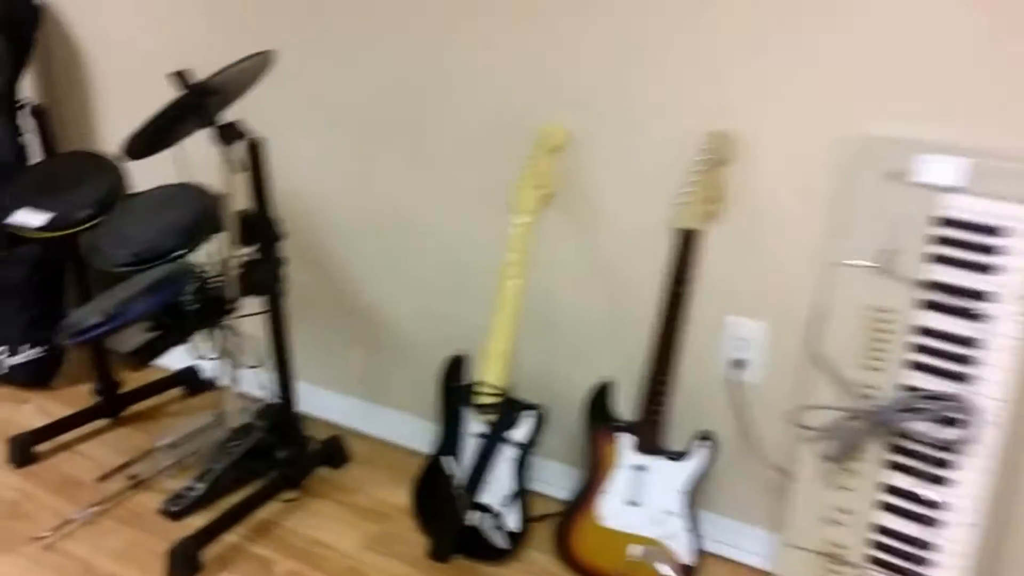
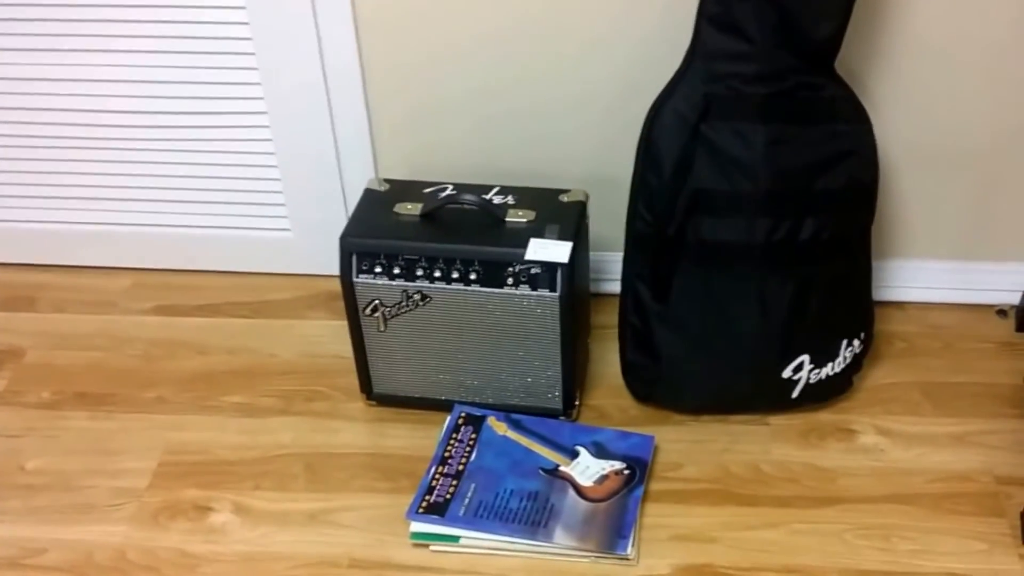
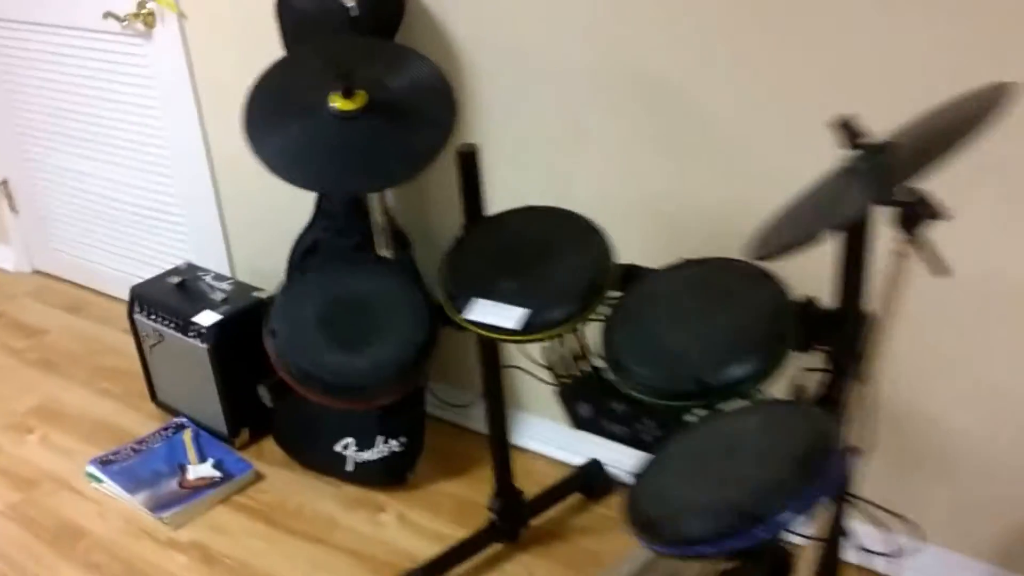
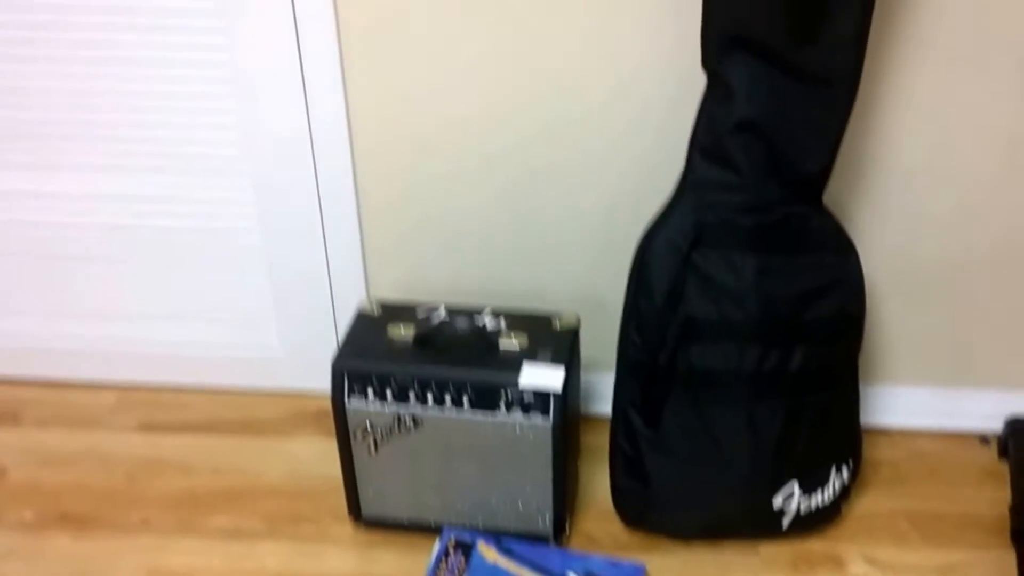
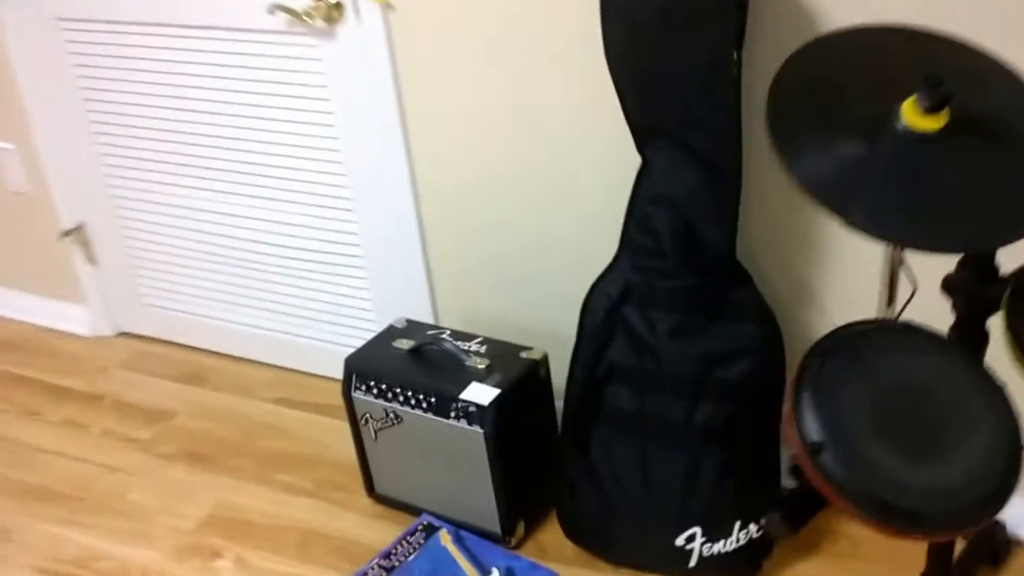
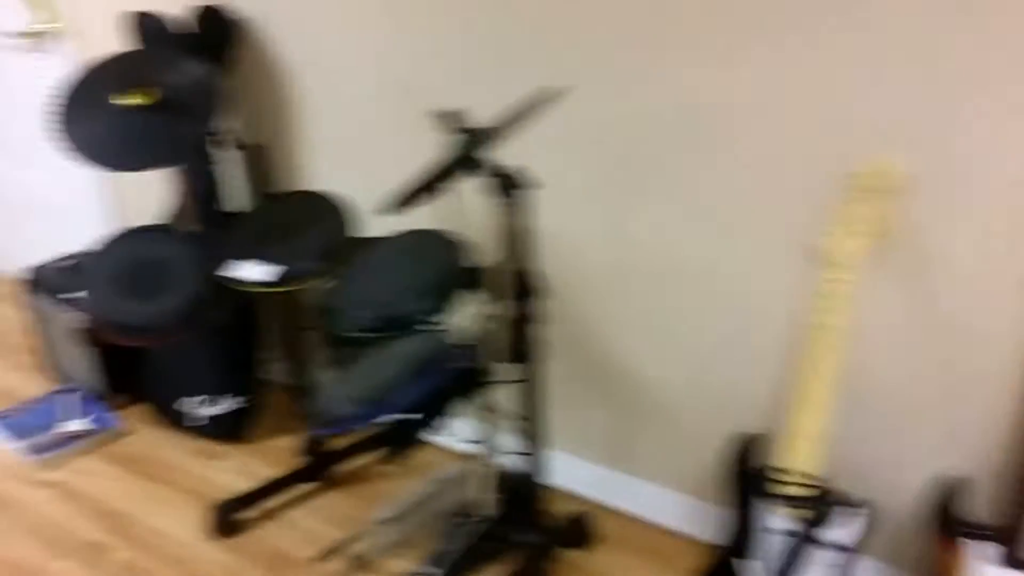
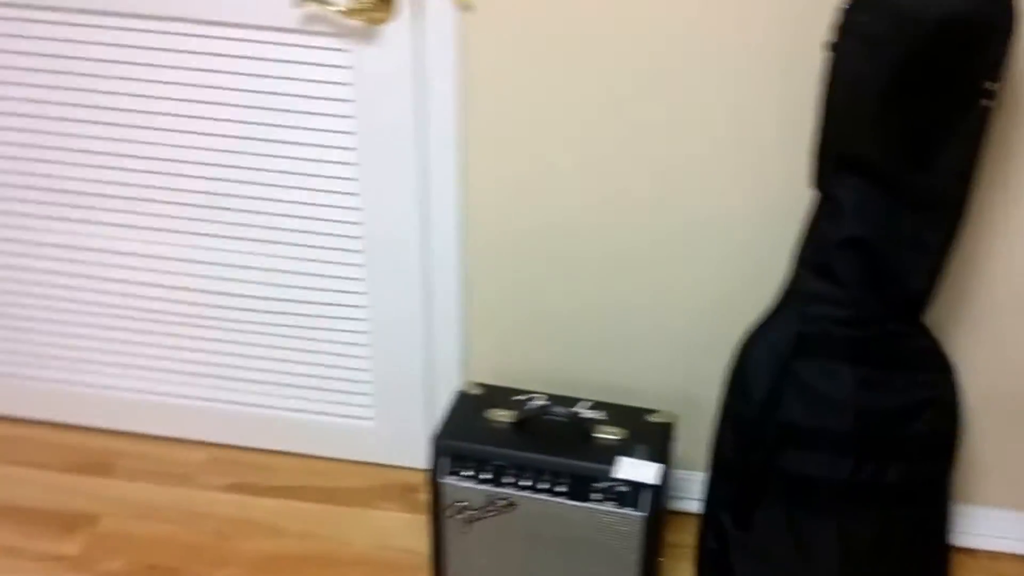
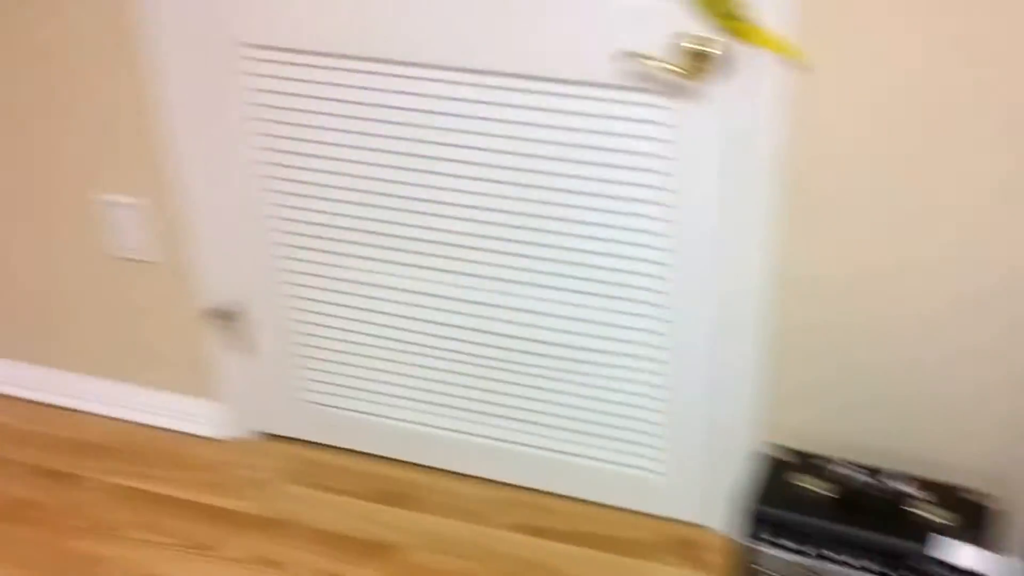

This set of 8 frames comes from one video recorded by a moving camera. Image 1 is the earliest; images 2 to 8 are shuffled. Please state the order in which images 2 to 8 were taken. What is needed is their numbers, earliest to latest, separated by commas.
6, 3, 5, 2, 4, 7, 8
